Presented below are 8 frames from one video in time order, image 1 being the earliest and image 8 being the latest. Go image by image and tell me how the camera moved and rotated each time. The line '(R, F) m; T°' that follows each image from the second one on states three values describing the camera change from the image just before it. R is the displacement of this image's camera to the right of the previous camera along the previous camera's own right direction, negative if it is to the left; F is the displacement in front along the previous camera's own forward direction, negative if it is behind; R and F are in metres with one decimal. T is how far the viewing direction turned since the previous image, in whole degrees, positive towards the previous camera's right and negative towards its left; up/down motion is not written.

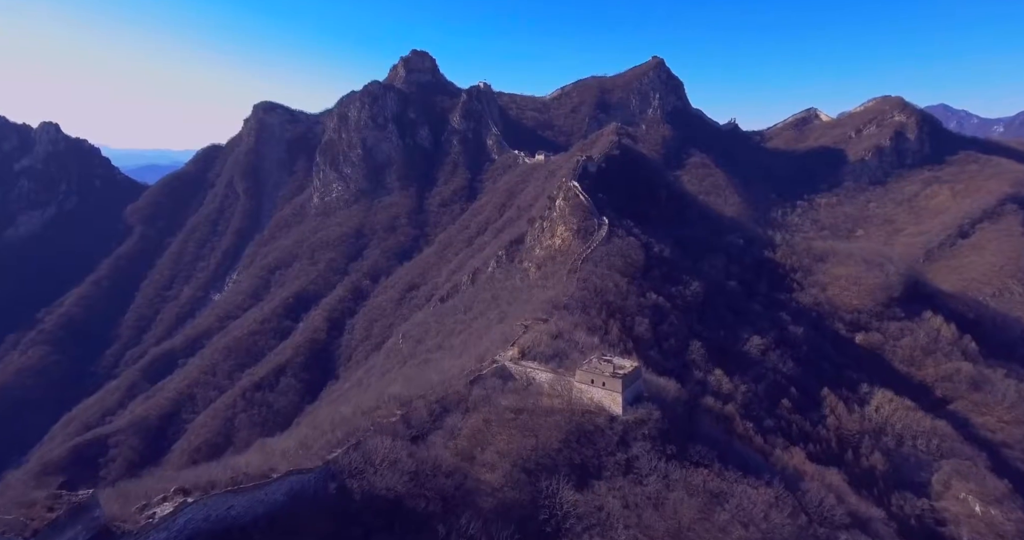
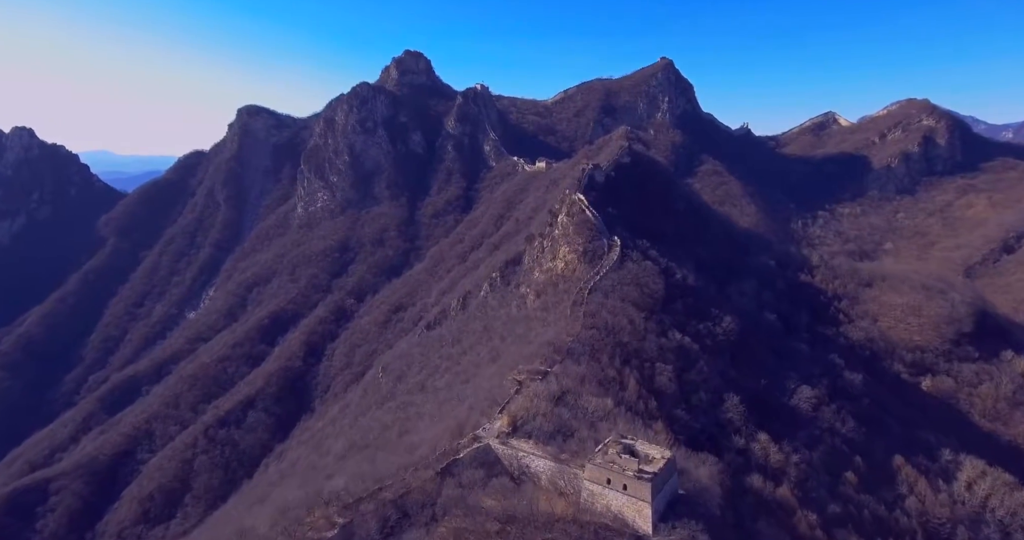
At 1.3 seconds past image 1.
(+0.5, +6.4) m; 0°
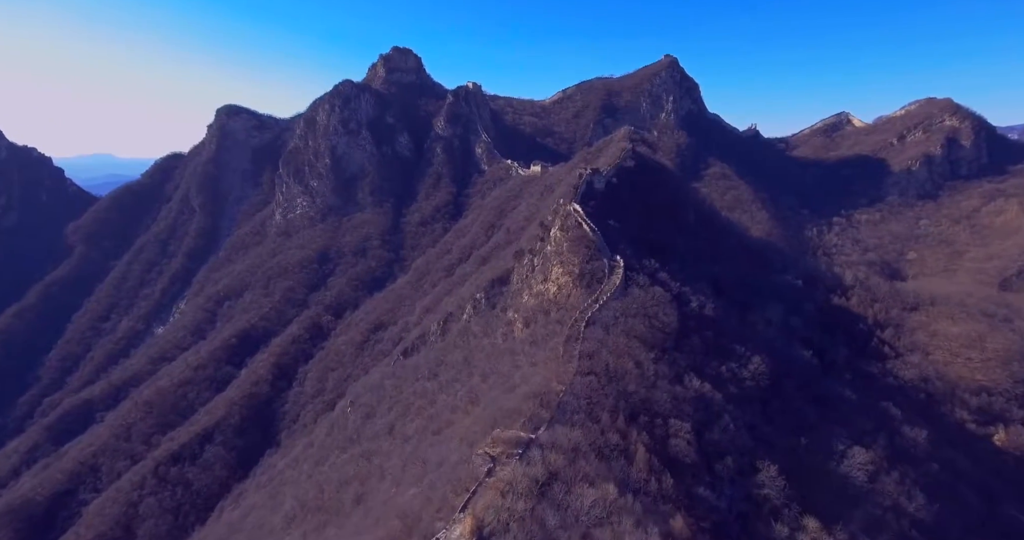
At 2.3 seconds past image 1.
(+1.0, +5.6) m; 0°
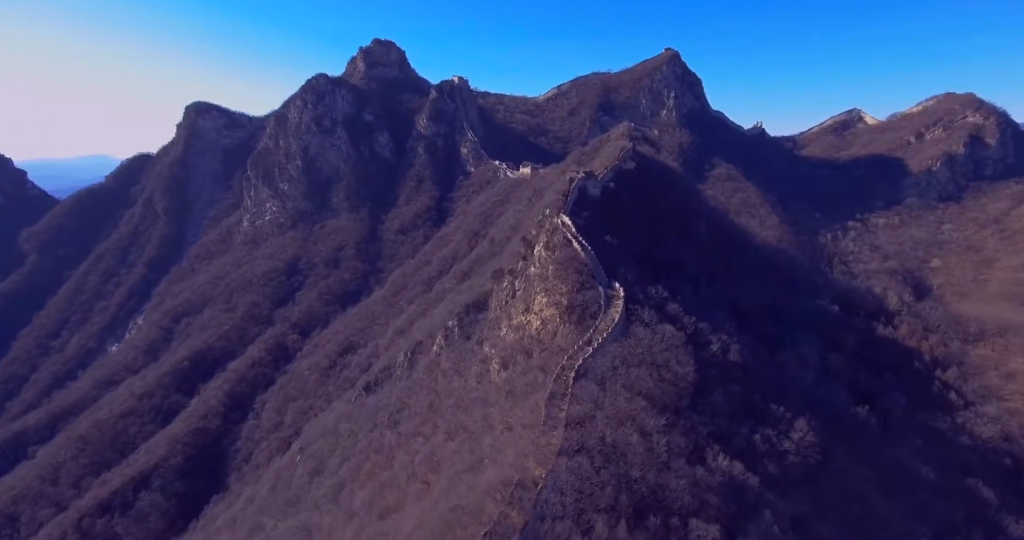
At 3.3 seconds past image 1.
(+1.1, +6.0) m; 0°
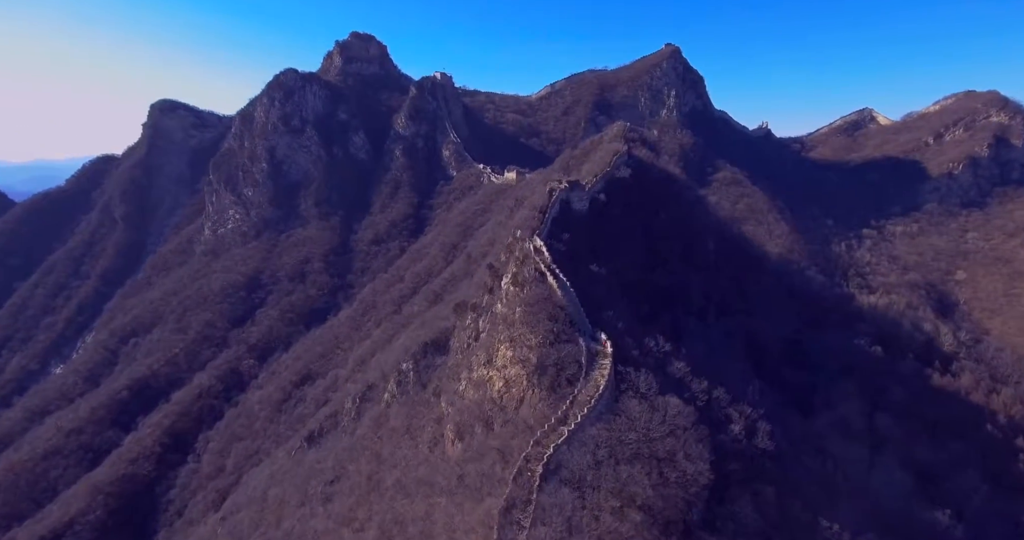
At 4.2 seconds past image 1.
(+1.5, +5.7) m; 0°
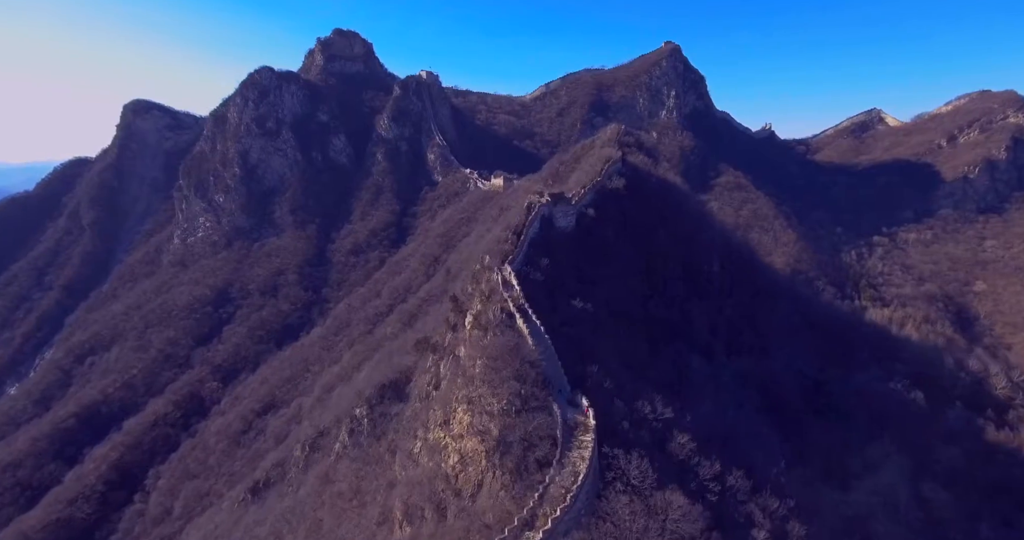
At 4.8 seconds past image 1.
(+1.1, +3.8) m; 0°
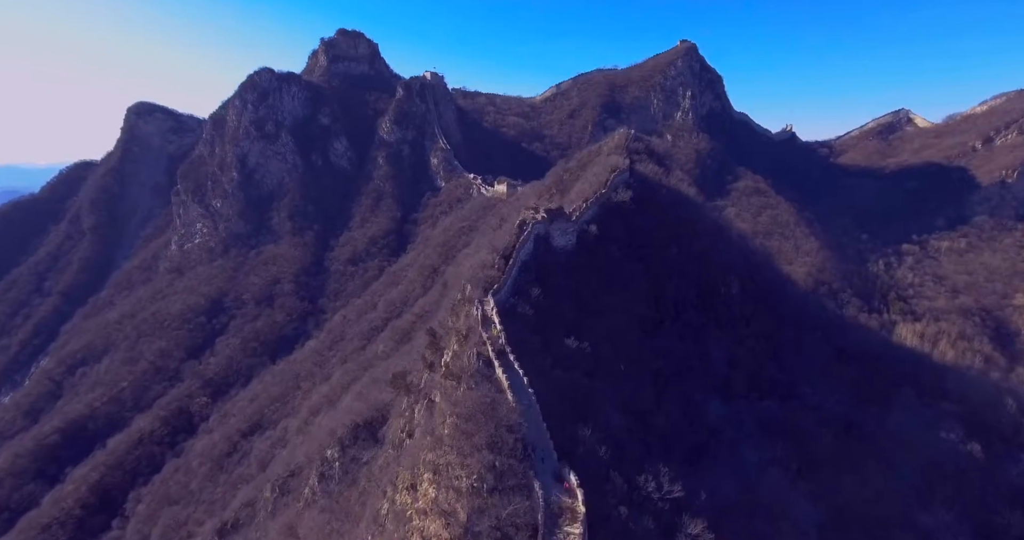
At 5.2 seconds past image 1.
(+0.8, +2.5) m; -2°
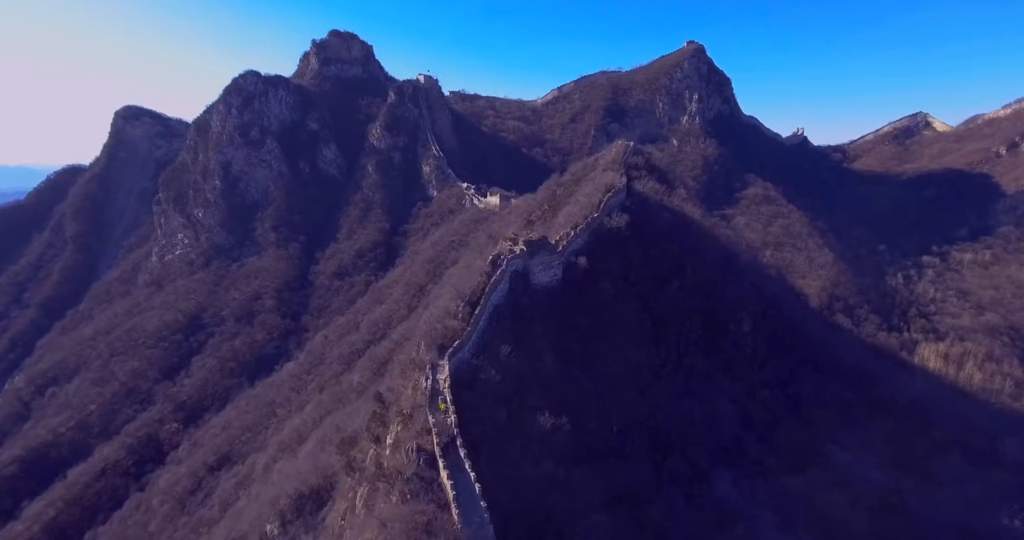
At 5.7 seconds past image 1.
(+1.0, +2.9) m; -1°
